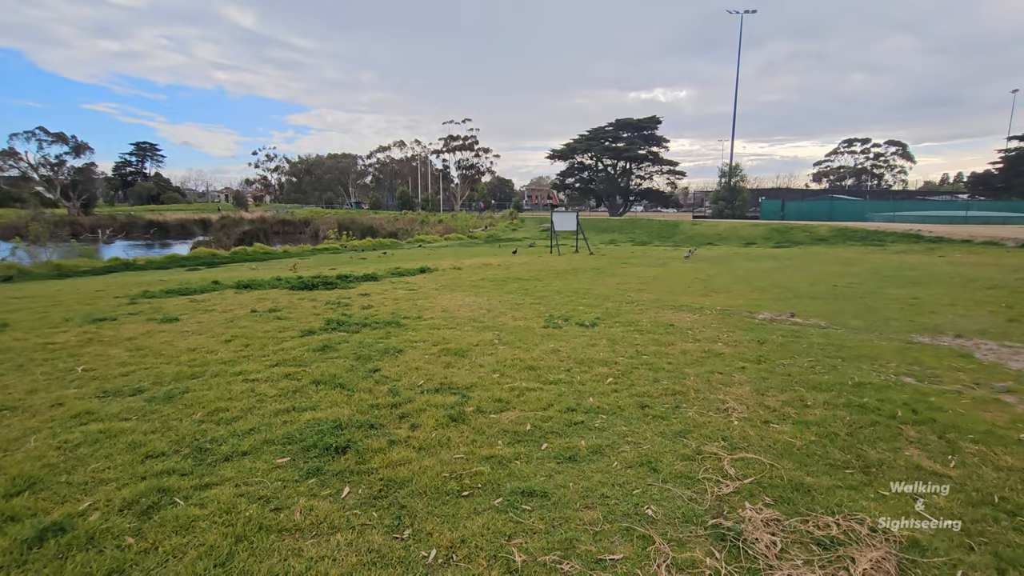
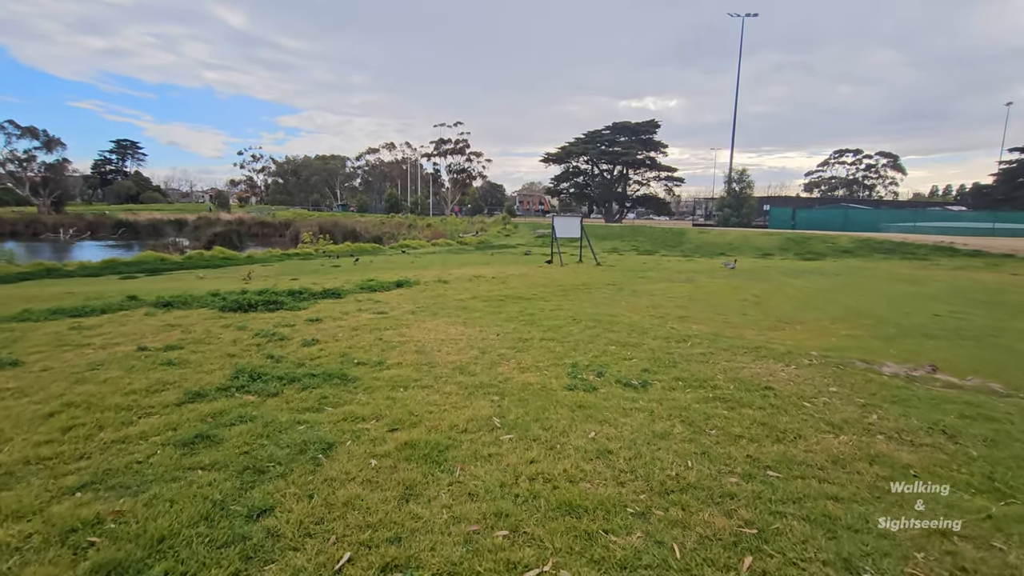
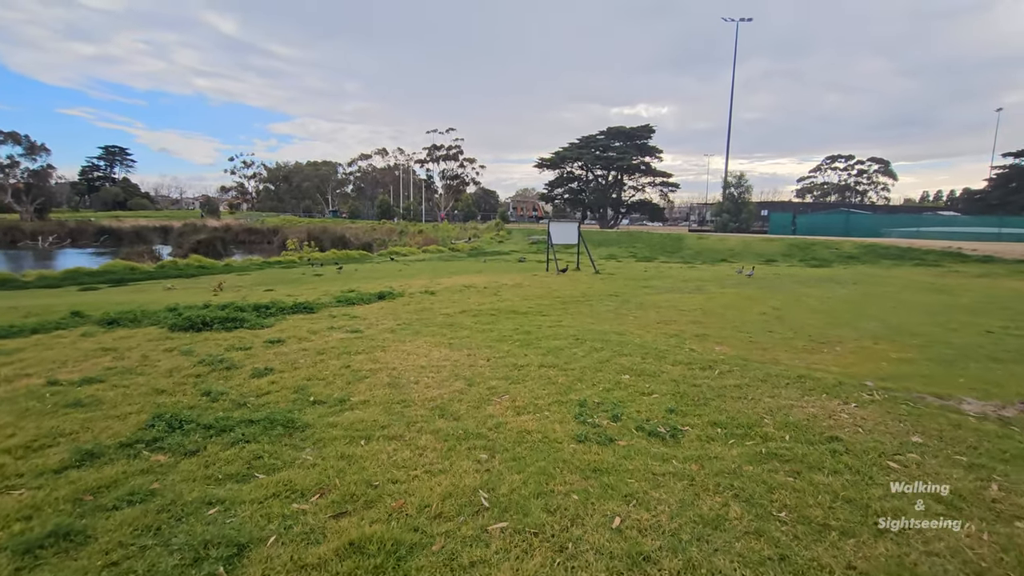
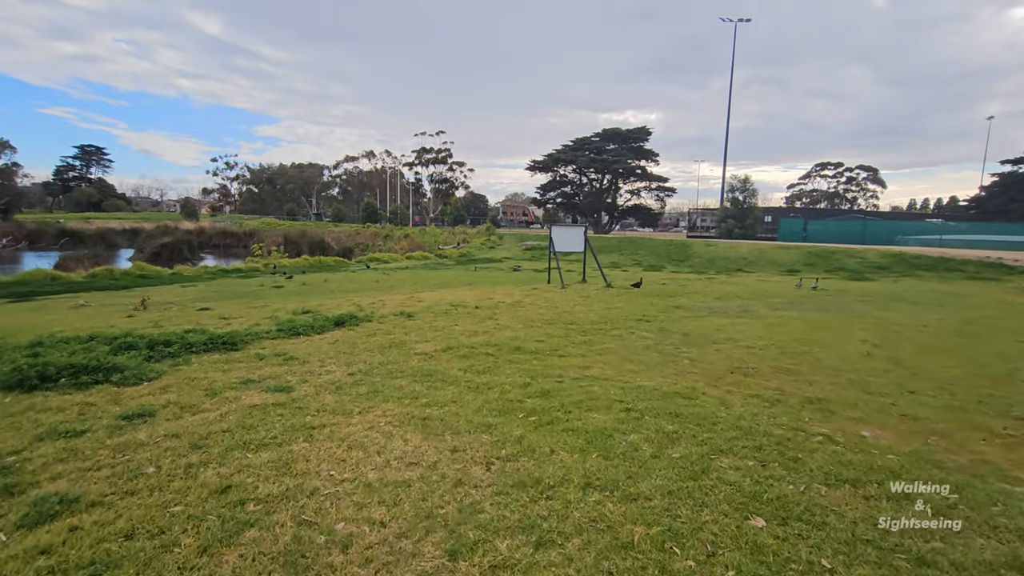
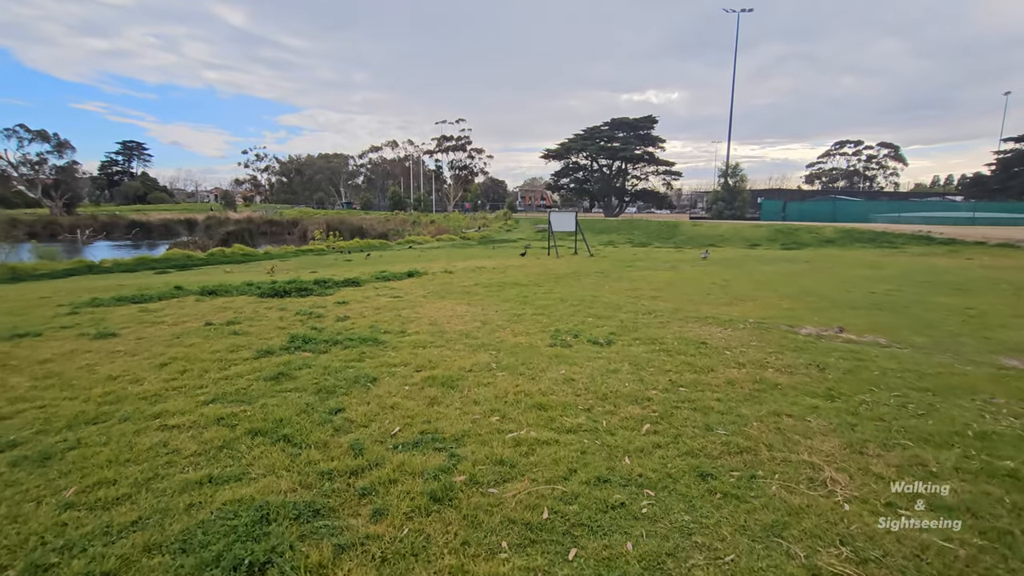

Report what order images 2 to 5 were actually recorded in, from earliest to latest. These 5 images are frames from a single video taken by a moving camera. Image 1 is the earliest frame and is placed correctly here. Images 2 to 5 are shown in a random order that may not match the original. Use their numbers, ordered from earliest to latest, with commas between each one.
5, 2, 3, 4
